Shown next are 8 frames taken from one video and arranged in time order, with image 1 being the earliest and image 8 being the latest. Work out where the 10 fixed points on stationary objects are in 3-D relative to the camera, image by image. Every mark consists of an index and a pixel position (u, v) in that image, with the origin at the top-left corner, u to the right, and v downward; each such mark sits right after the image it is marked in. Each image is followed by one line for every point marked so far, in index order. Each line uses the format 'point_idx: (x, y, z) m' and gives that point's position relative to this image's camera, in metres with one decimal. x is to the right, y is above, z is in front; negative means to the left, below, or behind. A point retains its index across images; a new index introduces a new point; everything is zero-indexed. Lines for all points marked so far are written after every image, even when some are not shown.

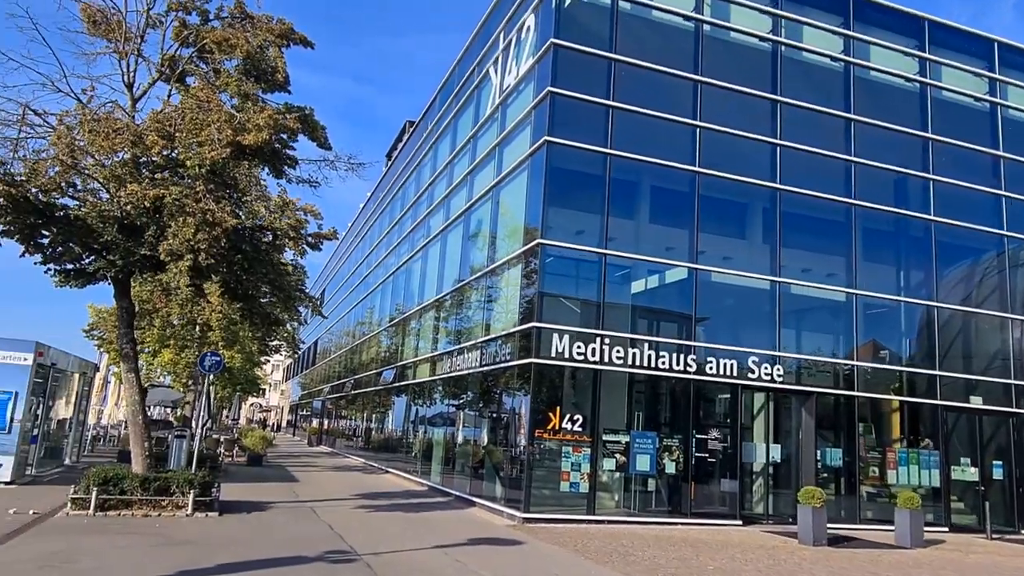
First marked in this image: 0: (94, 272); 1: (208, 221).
0: (-7.2, +0.3, +13.1) m
1: (-4.7, +1.1, +11.8) m
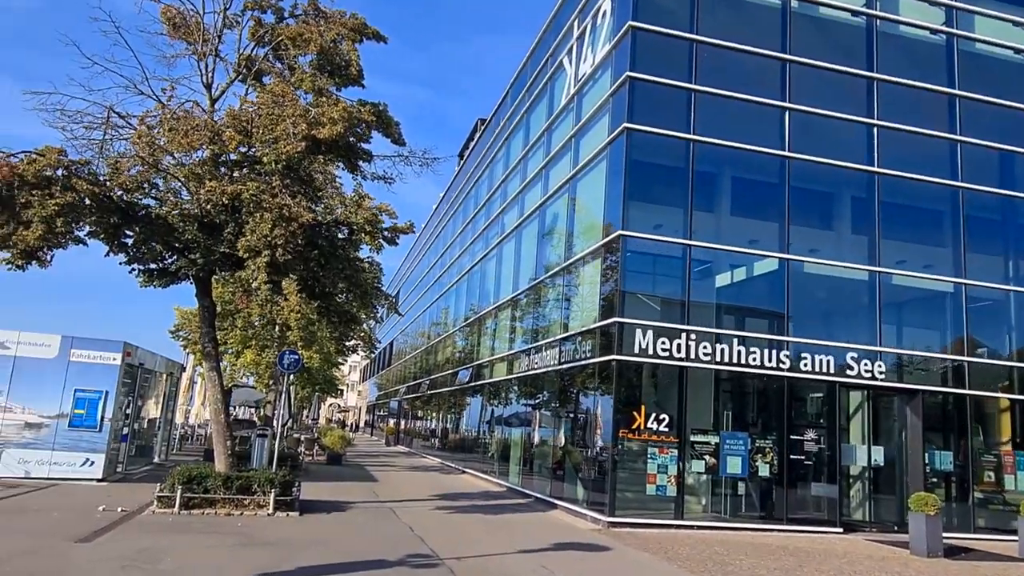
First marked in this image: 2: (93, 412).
0: (-5.8, +0.3, +13.2) m
1: (-3.4, +1.1, +11.6) m
2: (-9.4, -2.8, +16.9) m
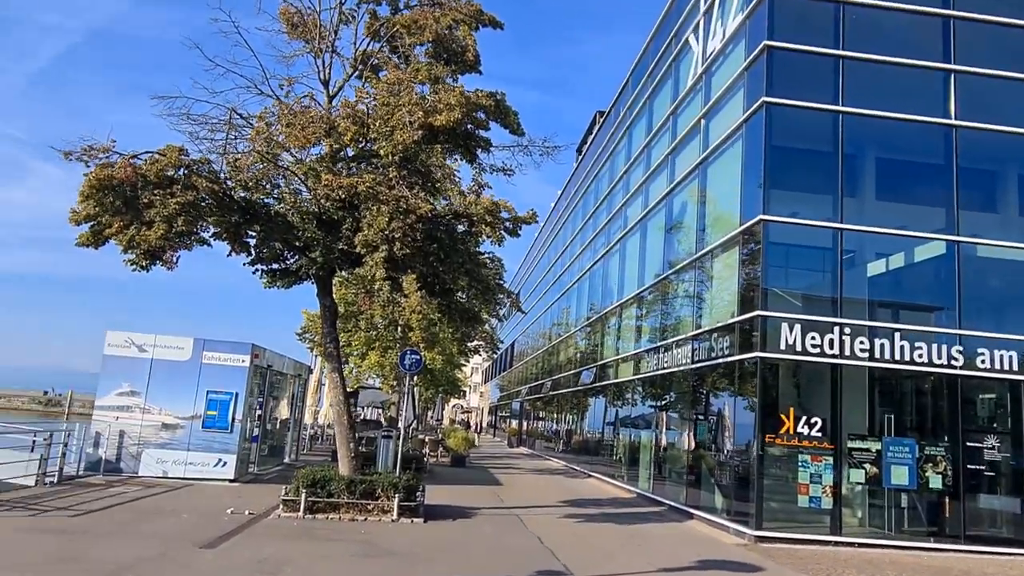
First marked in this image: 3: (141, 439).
0: (-3.6, +0.3, +13.0) m
1: (-1.6, +1.2, +11.1) m
2: (-6.5, -2.9, +17.2) m
3: (-8.3, -3.4, +17.0) m
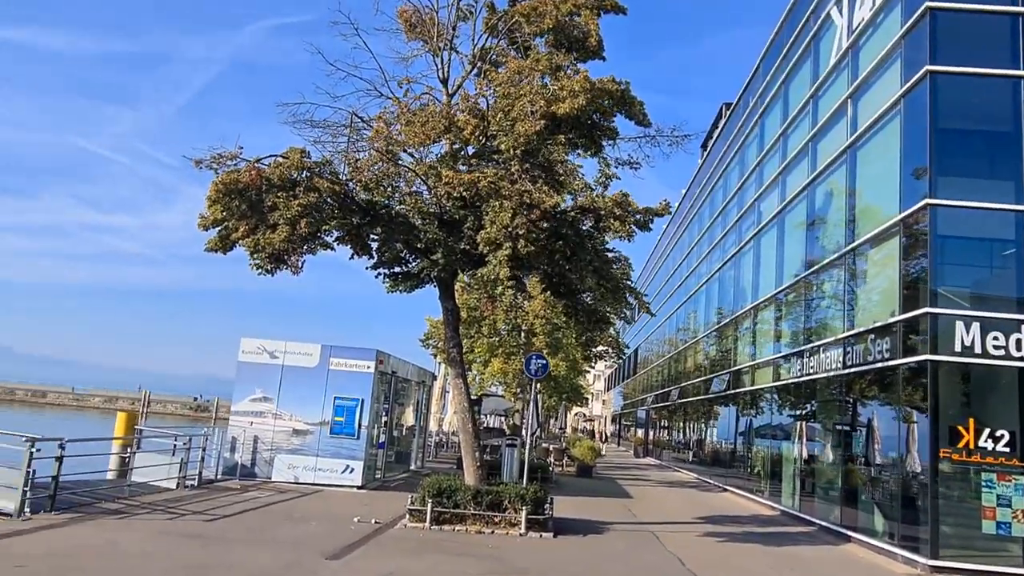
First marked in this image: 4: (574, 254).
0: (-1.5, +0.3, +12.6) m
1: (+0.2, +1.2, +10.4) m
2: (-3.6, -3.0, +17.3) m
3: (-5.4, -3.5, +17.2) m
4: (+0.9, +0.5, +11.3) m
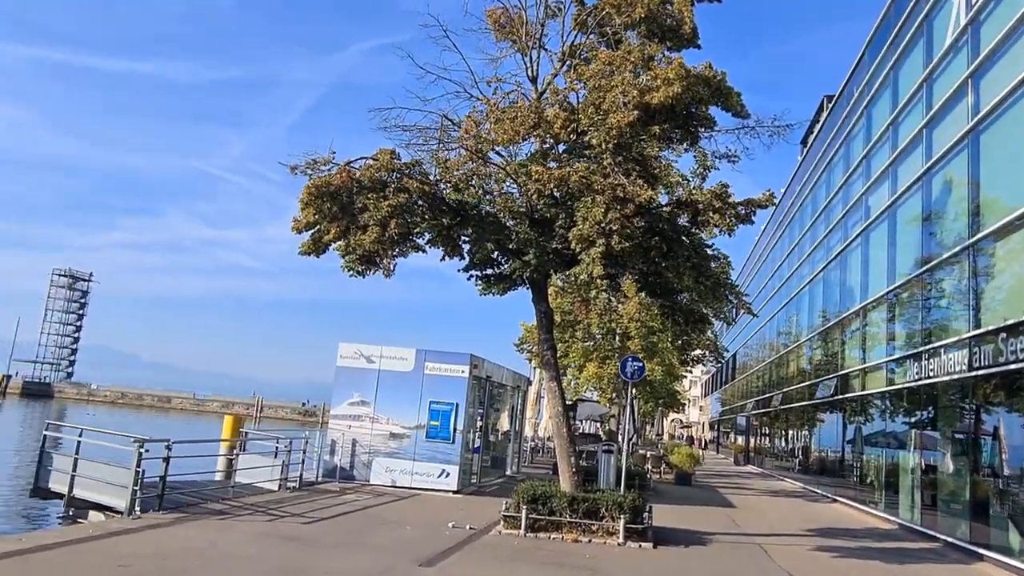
0: (0.0, +0.2, +12.4) m
1: (+1.4, +1.2, +10.0) m
2: (-1.5, -3.1, +17.2) m
3: (-3.2, -3.7, +17.4) m
4: (+2.3, +0.5, +10.8) m
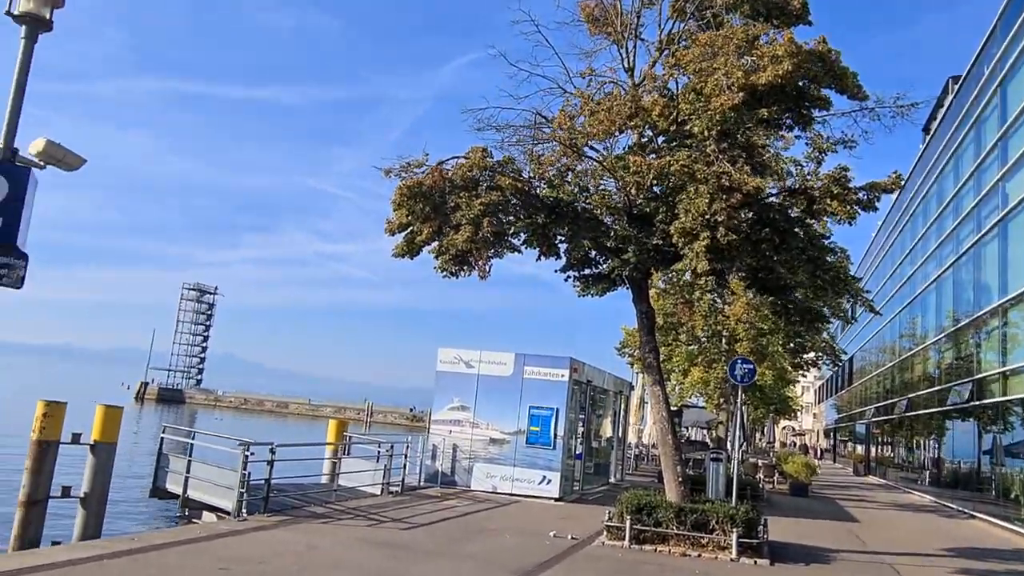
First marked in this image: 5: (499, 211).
0: (+1.5, +0.2, +11.9) m
1: (+2.6, +1.2, +9.4) m
2: (+0.8, -3.1, +16.8) m
3: (-0.9, -3.8, +17.3) m
4: (+3.6, +0.6, +10.0) m
5: (-0.2, +1.0, +9.9) m
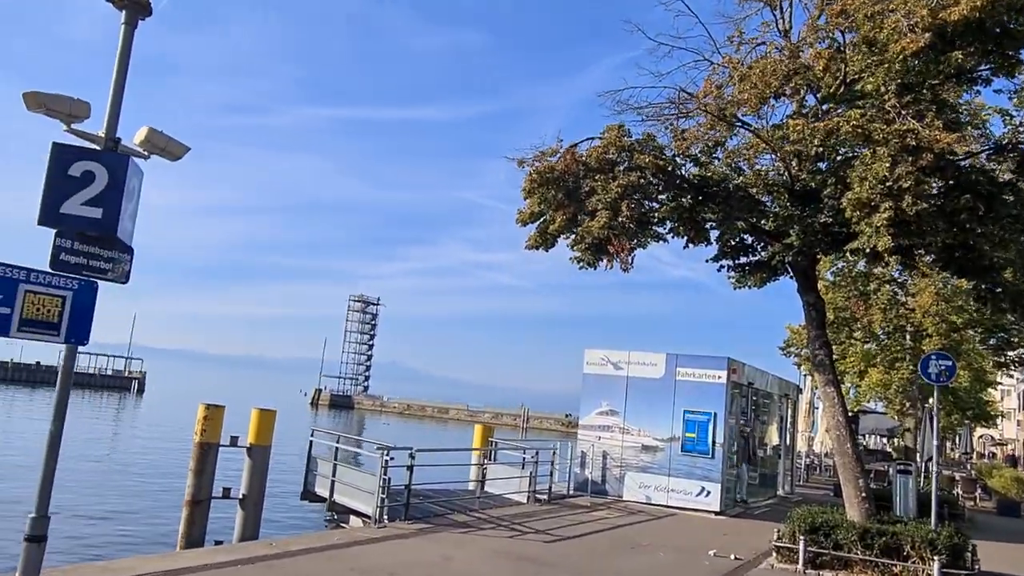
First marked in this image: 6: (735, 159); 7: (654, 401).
0: (+3.6, +0.4, +10.6) m
1: (+4.1, +1.4, +7.9) m
2: (+3.9, -3.0, +15.5) m
3: (+2.4, -3.7, +16.3) m
4: (+5.2, +0.8, +8.3) m
5: (+1.5, +1.1, +9.0) m
6: (+2.8, +1.7, +9.9) m
7: (+3.0, -2.4, +16.2) m
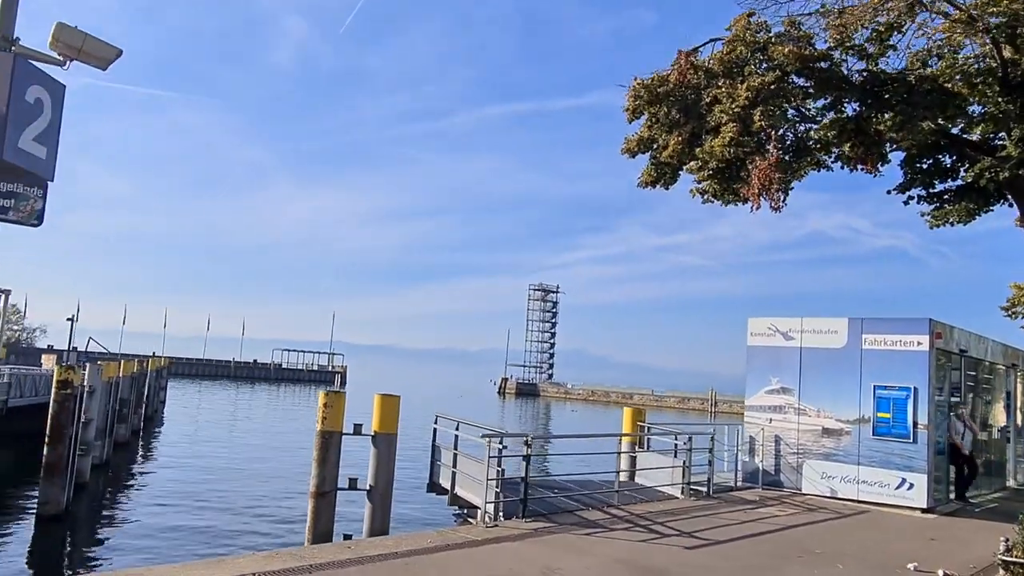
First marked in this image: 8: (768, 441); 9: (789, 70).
0: (+4.9, +1.1, +7.9) m
1: (+4.7, +2.1, +5.2) m
2: (+6.5, -2.2, +12.7) m
3: (+5.2, -2.9, +13.8) m
4: (+5.9, +1.6, +5.3) m
5: (+2.4, +1.7, +6.9) m
6: (+3.9, +2.4, +7.4) m
7: (+5.8, -1.6, +13.5) m
8: (+4.8, -2.8, +14.2) m
9: (+2.6, +2.0, +6.9) m
